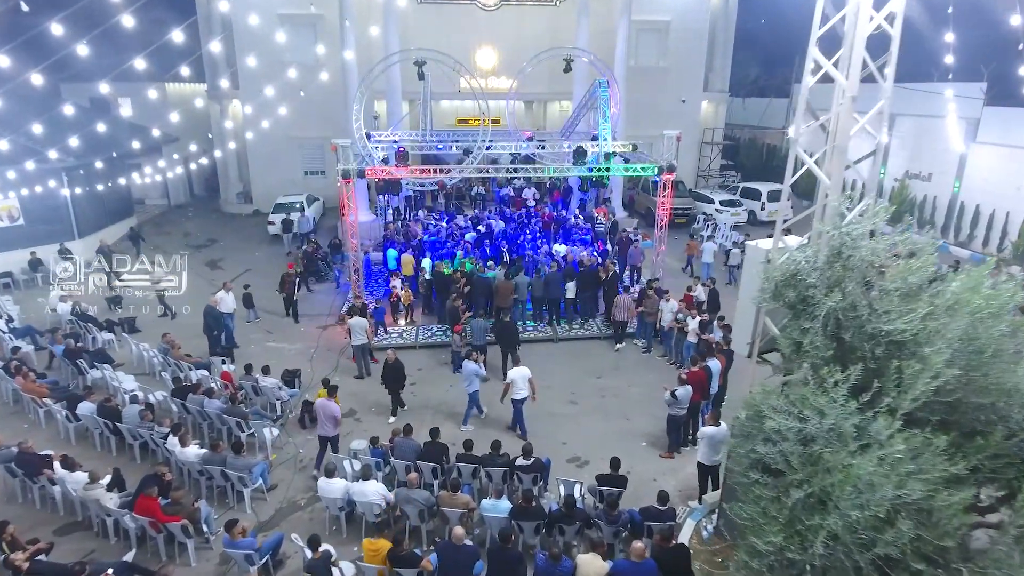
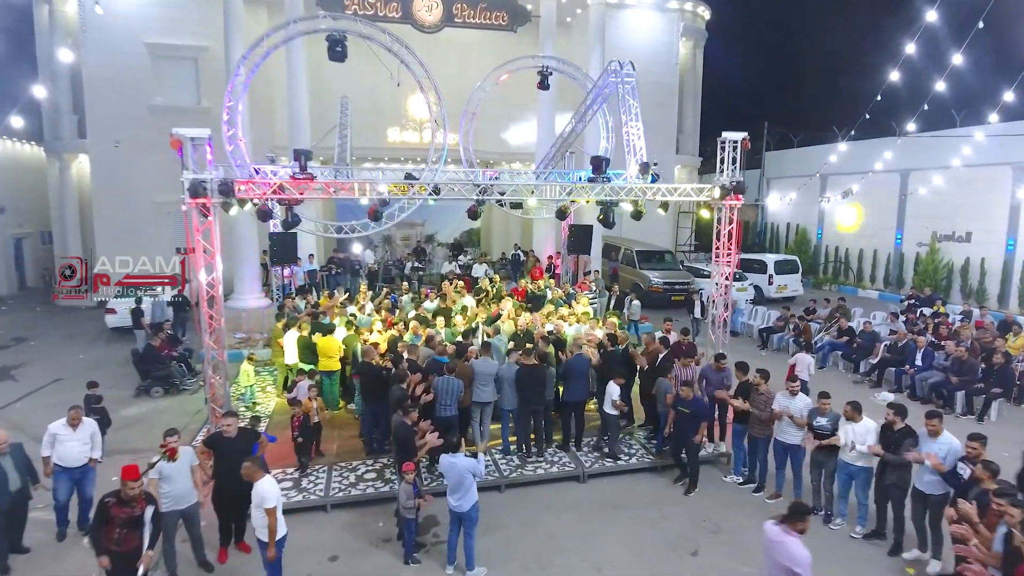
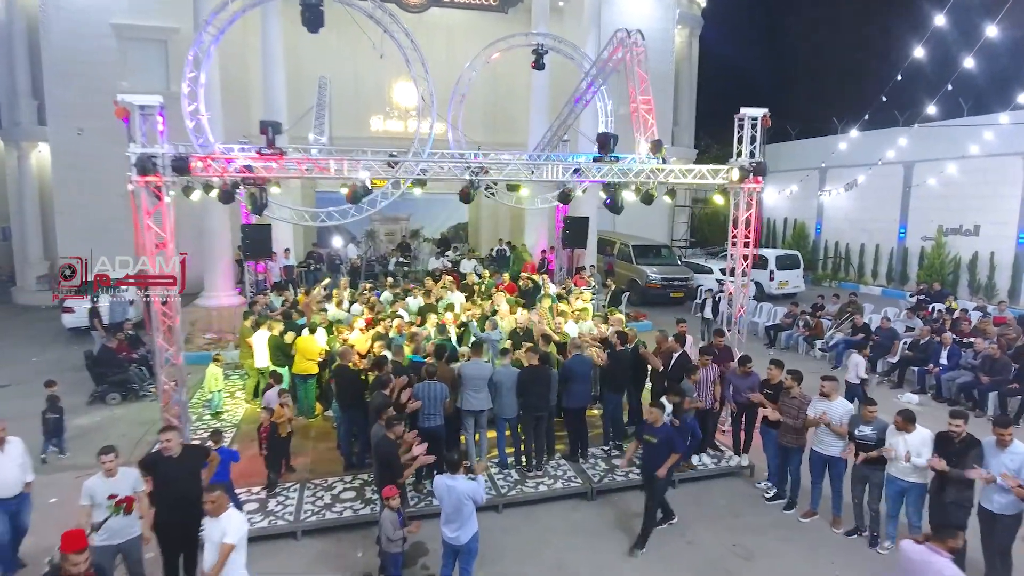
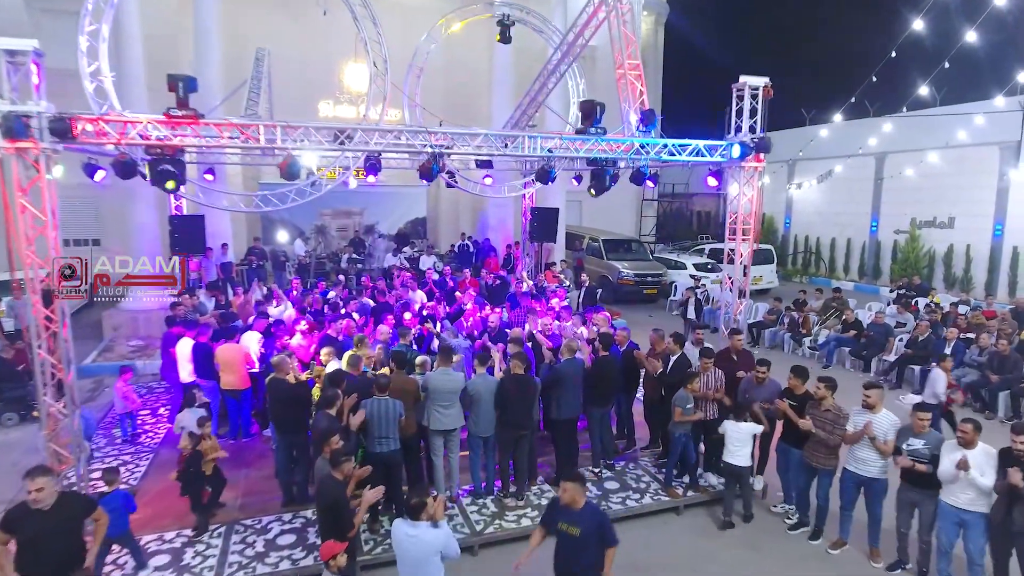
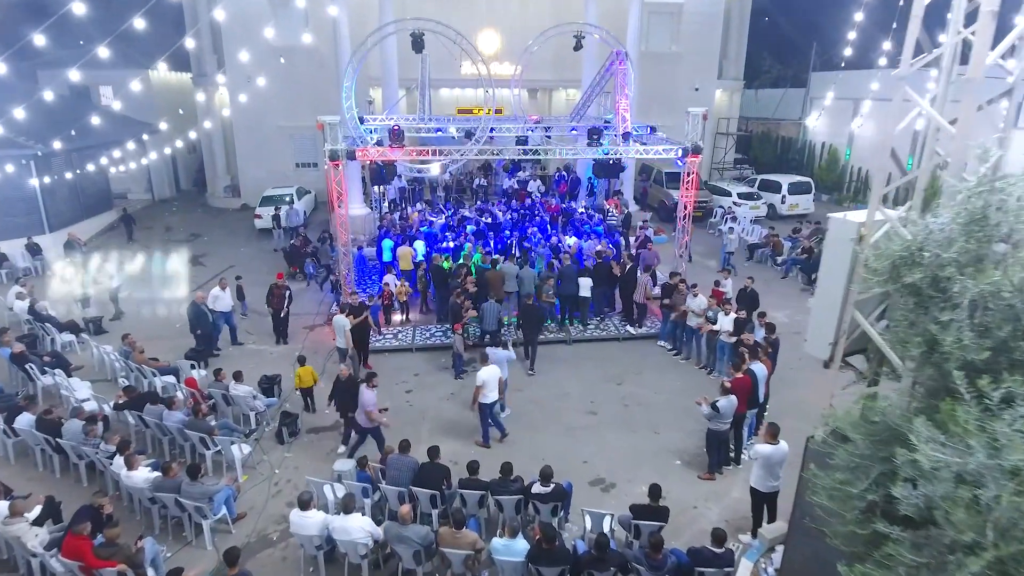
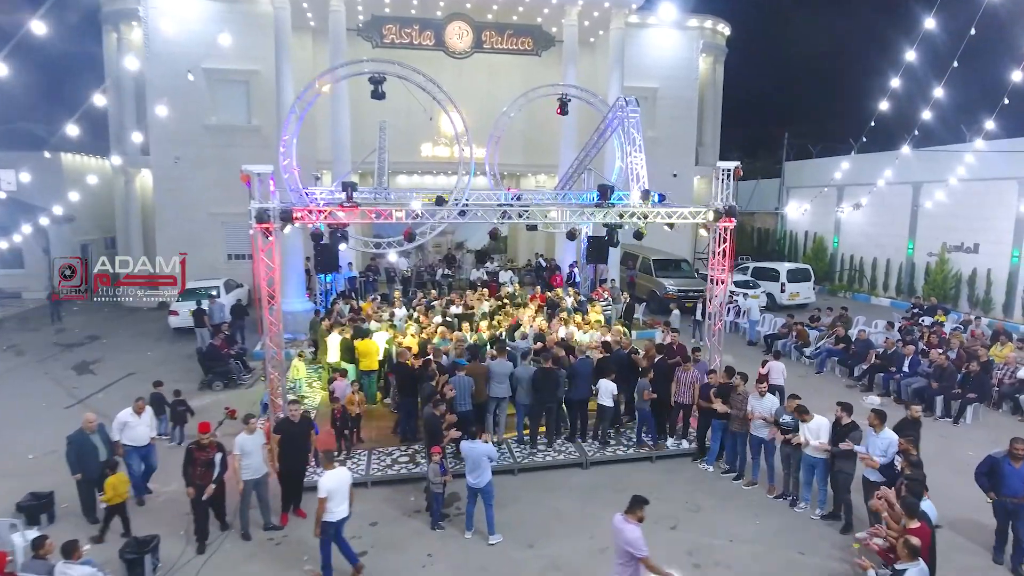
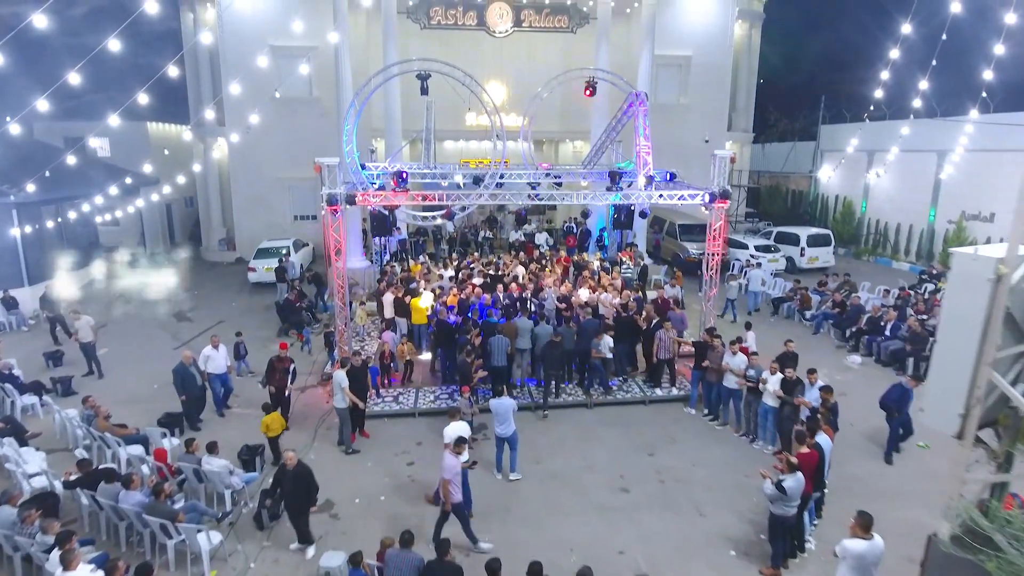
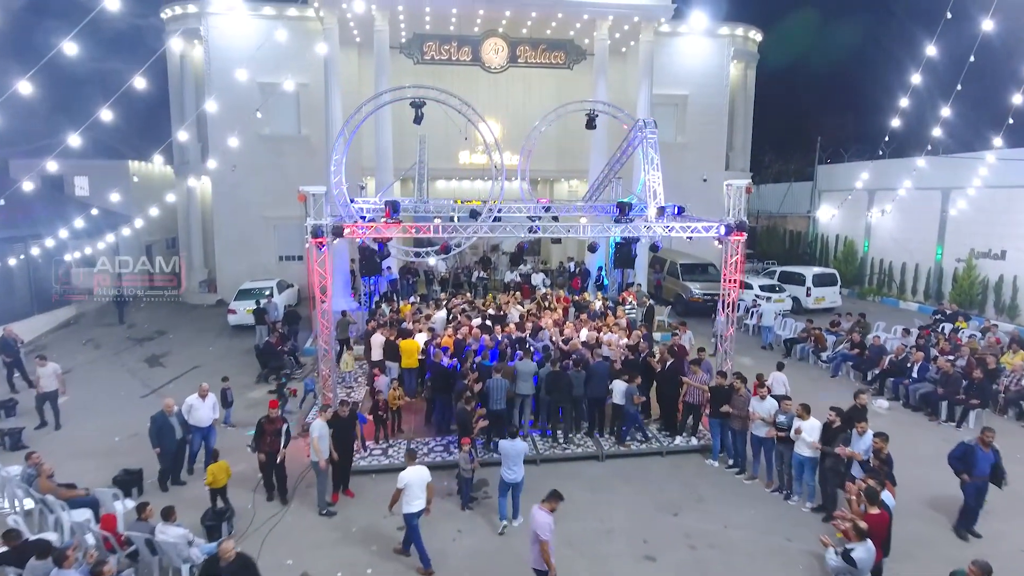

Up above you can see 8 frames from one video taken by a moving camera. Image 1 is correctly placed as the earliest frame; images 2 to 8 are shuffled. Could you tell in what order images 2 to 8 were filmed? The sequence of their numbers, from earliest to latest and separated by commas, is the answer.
5, 7, 8, 6, 2, 3, 4
